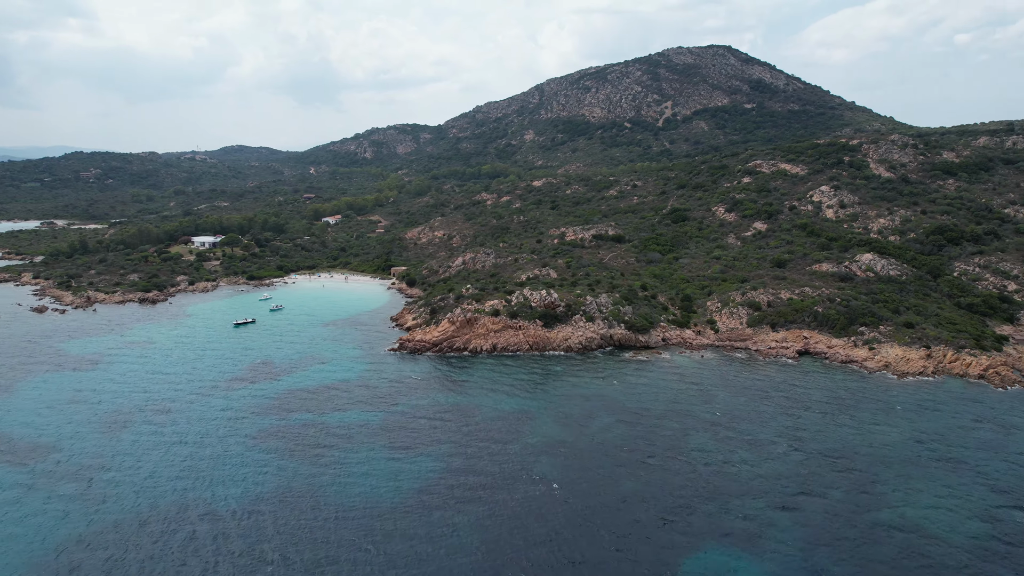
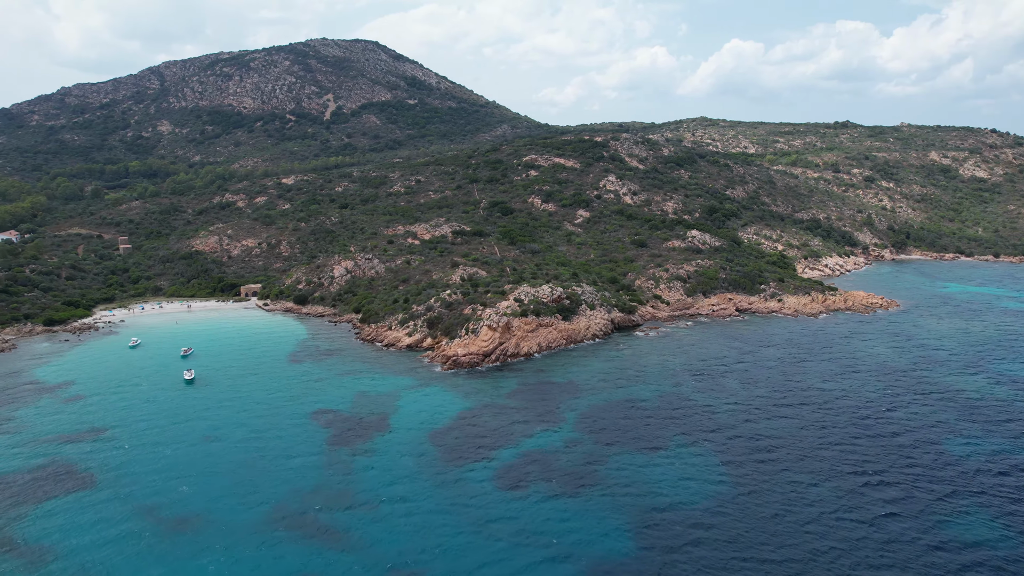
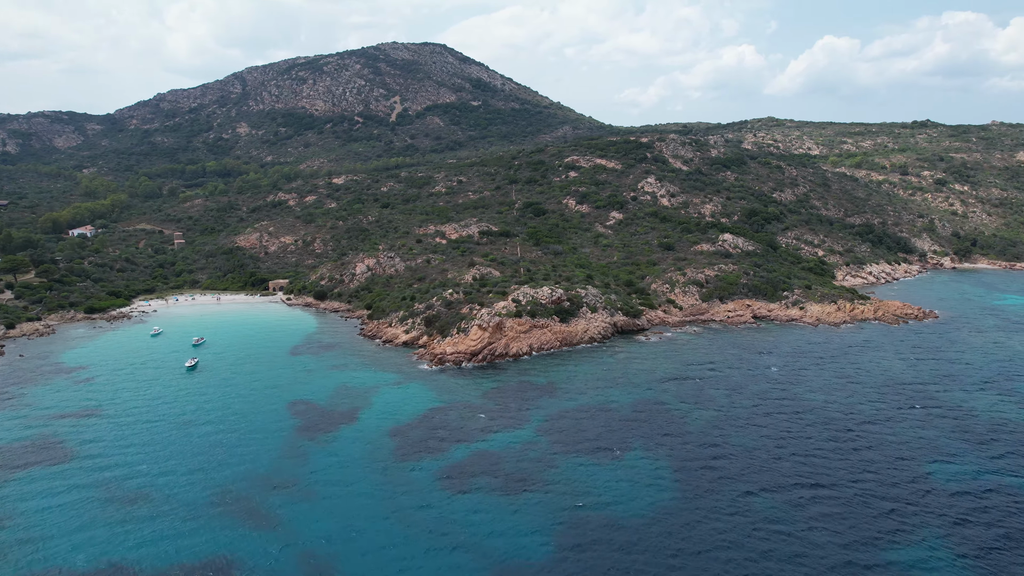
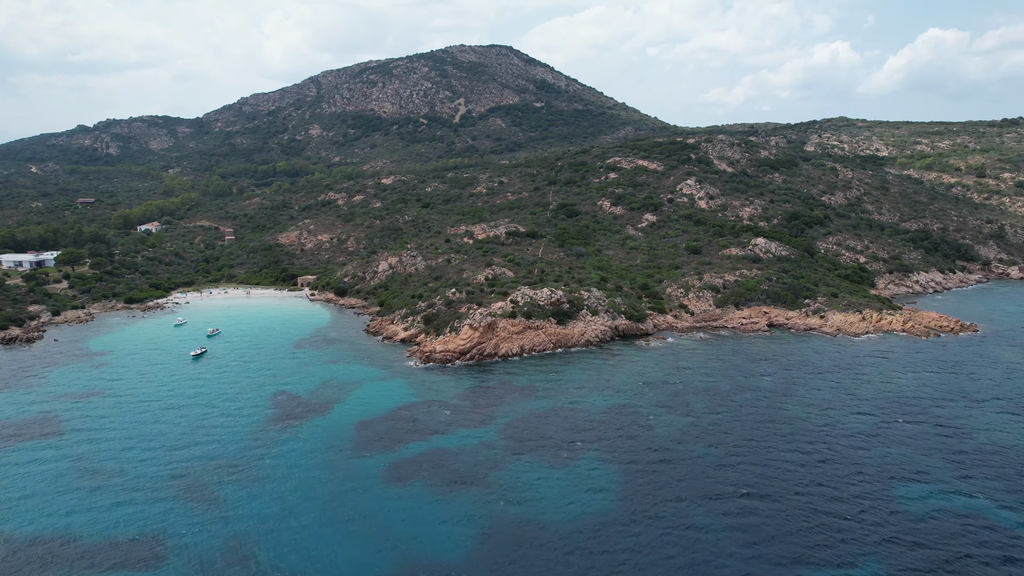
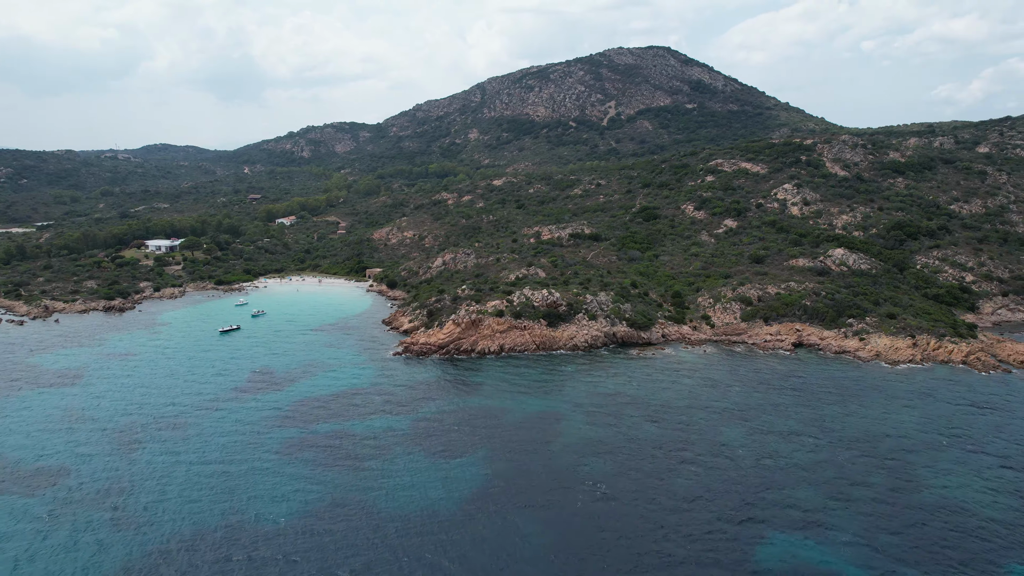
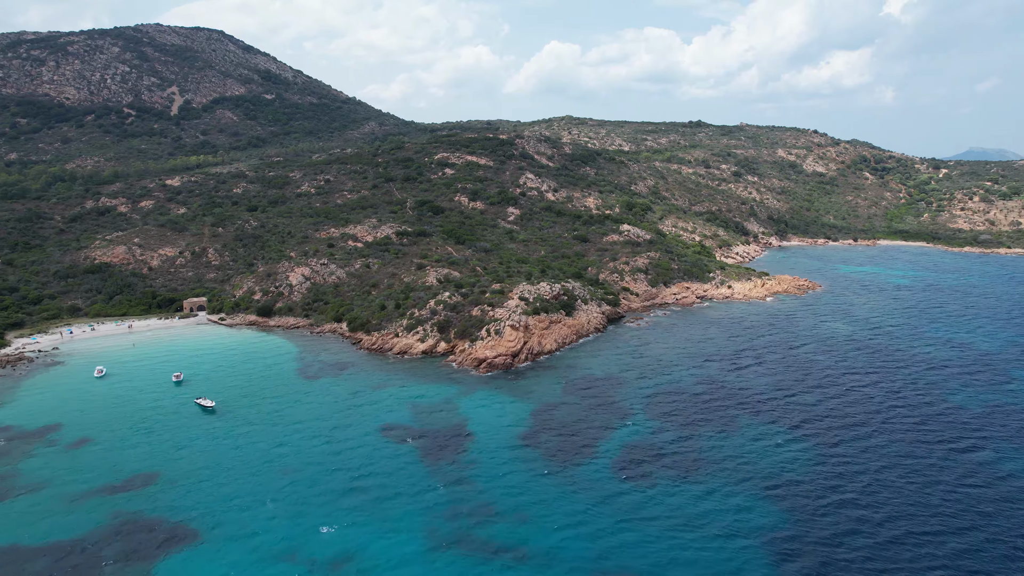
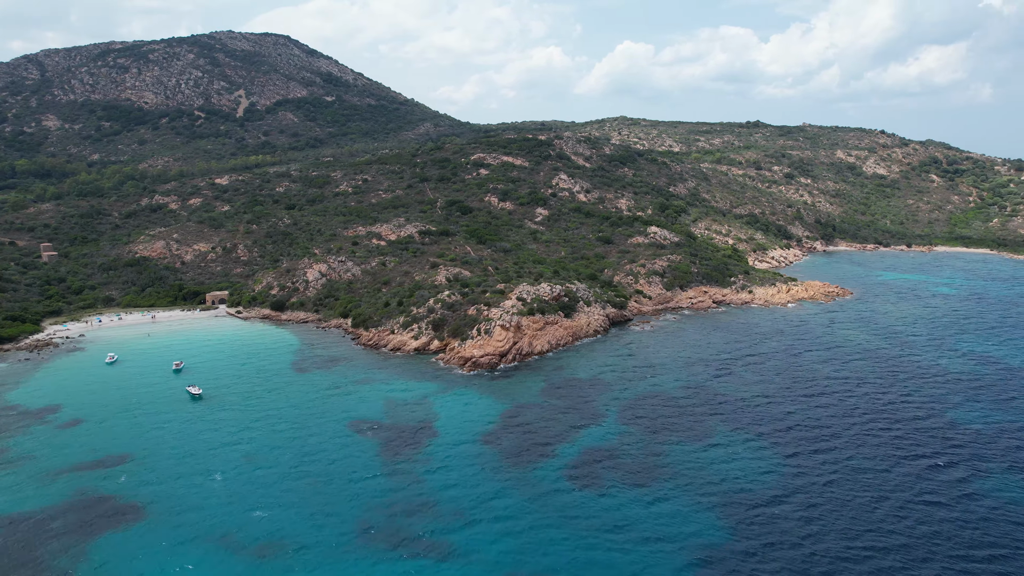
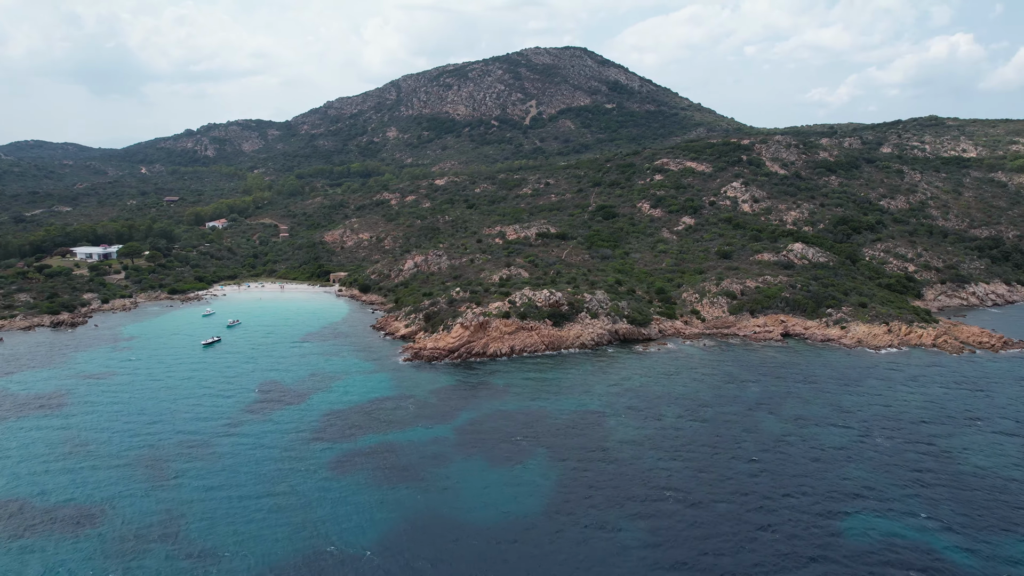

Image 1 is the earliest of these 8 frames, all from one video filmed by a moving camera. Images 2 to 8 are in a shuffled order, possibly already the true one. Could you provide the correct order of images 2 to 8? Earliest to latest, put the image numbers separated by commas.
5, 8, 4, 3, 2, 7, 6
